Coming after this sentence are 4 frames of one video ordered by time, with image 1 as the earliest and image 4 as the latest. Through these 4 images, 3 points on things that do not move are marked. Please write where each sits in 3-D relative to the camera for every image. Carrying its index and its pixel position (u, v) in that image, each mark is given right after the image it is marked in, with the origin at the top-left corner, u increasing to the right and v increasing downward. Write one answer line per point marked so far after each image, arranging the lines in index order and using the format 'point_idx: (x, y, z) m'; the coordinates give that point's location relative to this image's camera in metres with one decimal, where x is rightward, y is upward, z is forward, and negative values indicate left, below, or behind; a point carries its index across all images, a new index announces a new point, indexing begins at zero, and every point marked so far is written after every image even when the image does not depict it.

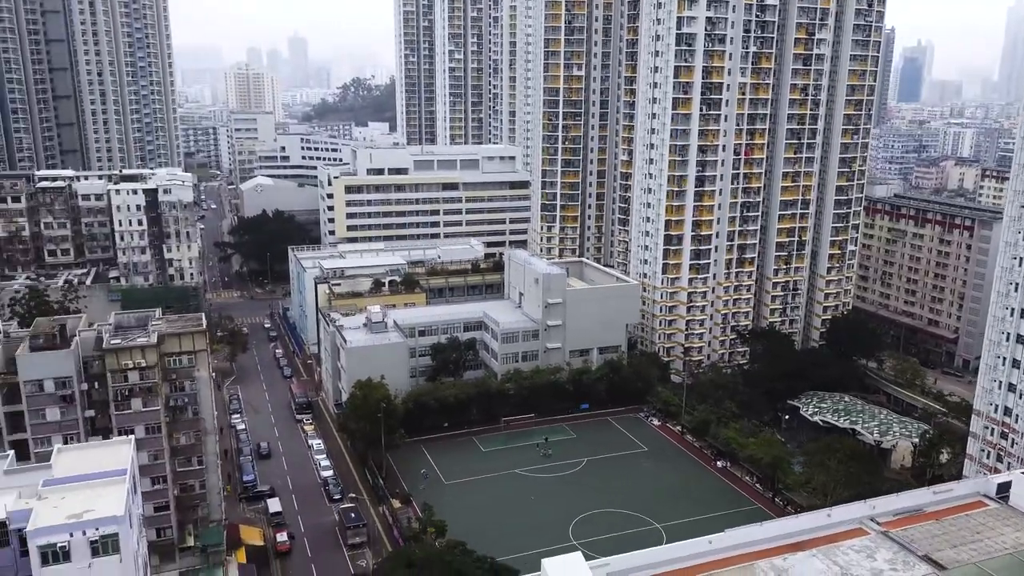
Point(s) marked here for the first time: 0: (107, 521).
0: (-9.5, -5.4, +18.0) m
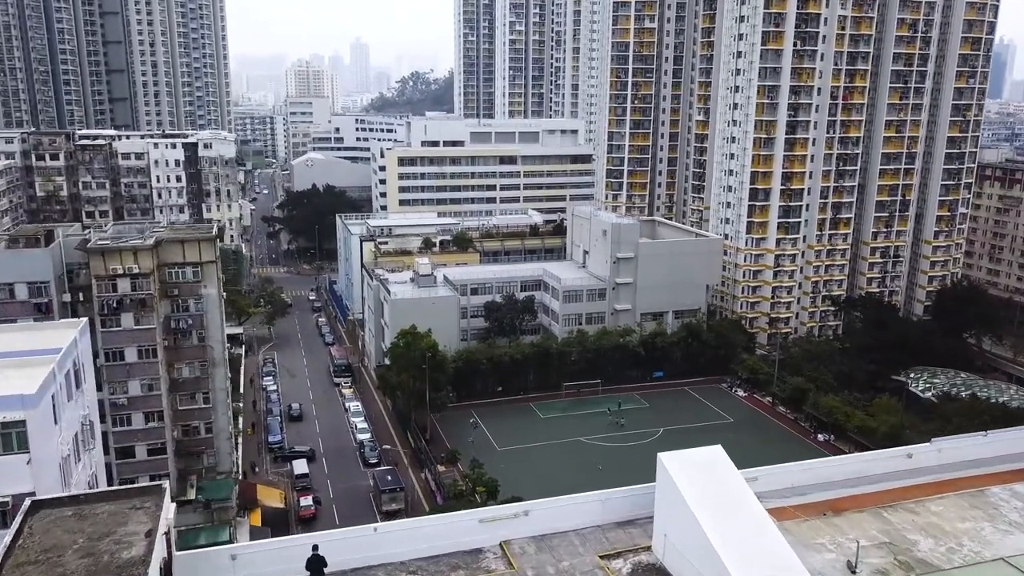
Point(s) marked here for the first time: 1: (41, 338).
0: (-8.1, -1.9, +12.5) m
1: (-9.4, -1.0, +15.3) m
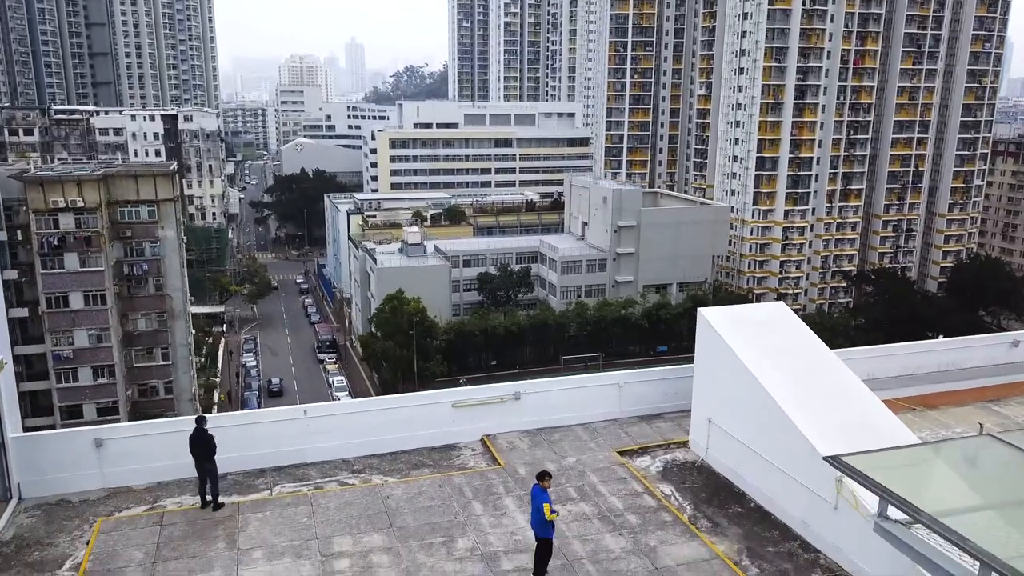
0: (-8.3, 0.0, +9.8) m
1: (-9.6, +0.8, +12.6) m
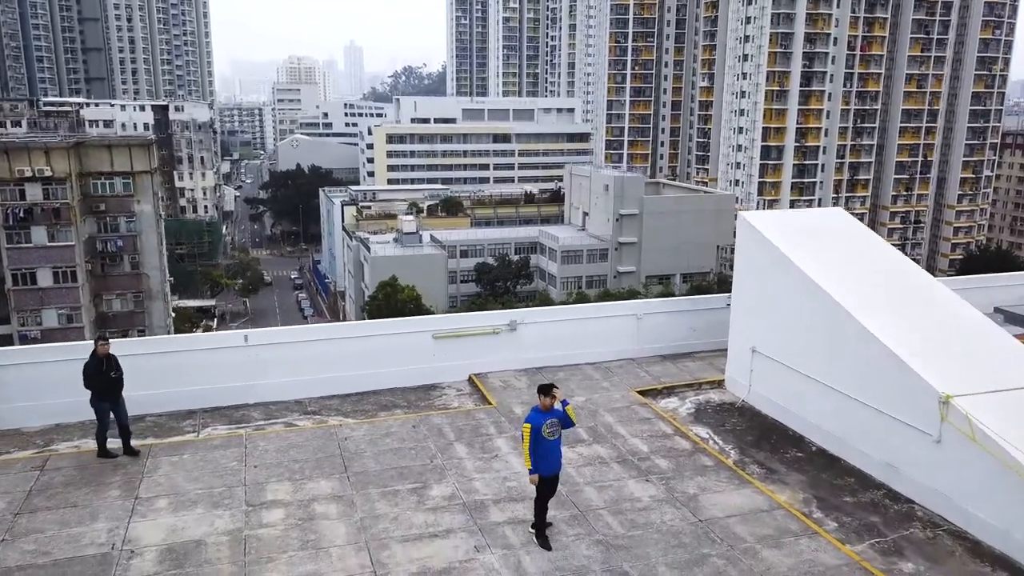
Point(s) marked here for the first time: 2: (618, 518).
0: (-8.3, +0.7, +8.4) m
1: (-9.6, +1.5, +11.2) m
2: (+0.7, -1.5, +4.9) m
